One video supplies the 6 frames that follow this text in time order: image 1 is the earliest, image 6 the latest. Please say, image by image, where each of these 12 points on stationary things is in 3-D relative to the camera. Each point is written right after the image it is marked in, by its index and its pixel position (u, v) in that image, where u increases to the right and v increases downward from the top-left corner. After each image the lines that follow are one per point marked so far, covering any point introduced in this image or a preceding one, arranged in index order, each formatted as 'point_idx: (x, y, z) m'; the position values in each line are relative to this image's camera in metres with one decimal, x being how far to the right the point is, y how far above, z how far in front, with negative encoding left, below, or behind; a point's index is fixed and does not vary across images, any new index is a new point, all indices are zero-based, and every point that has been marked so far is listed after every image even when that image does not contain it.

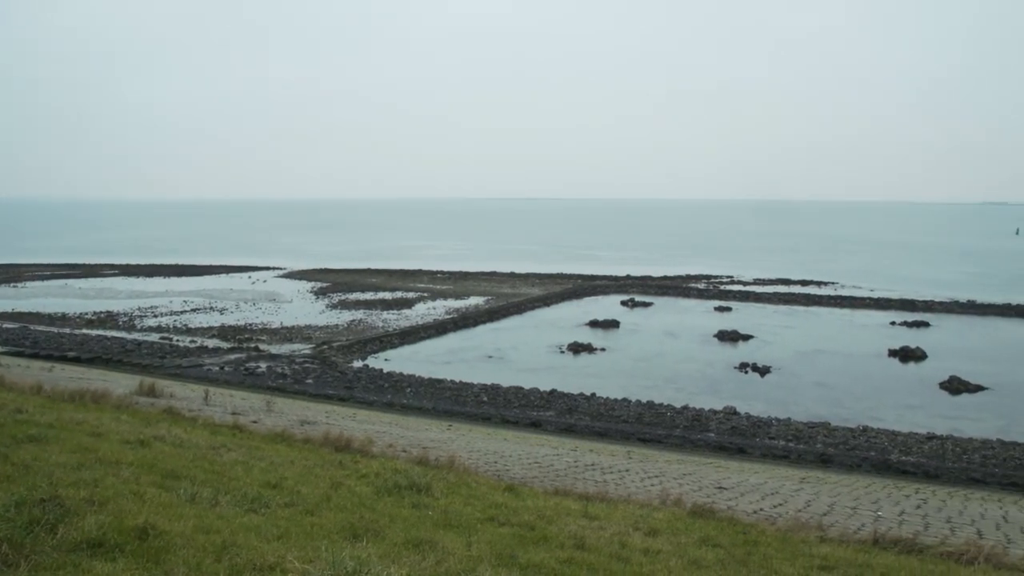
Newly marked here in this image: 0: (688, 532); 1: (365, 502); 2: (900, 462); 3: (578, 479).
0: (+3.7, -5.0, +14.7) m
1: (-3.0, -4.5, +15.0) m
2: (+10.1, -4.6, +18.9) m
3: (+1.5, -4.4, +16.6) m
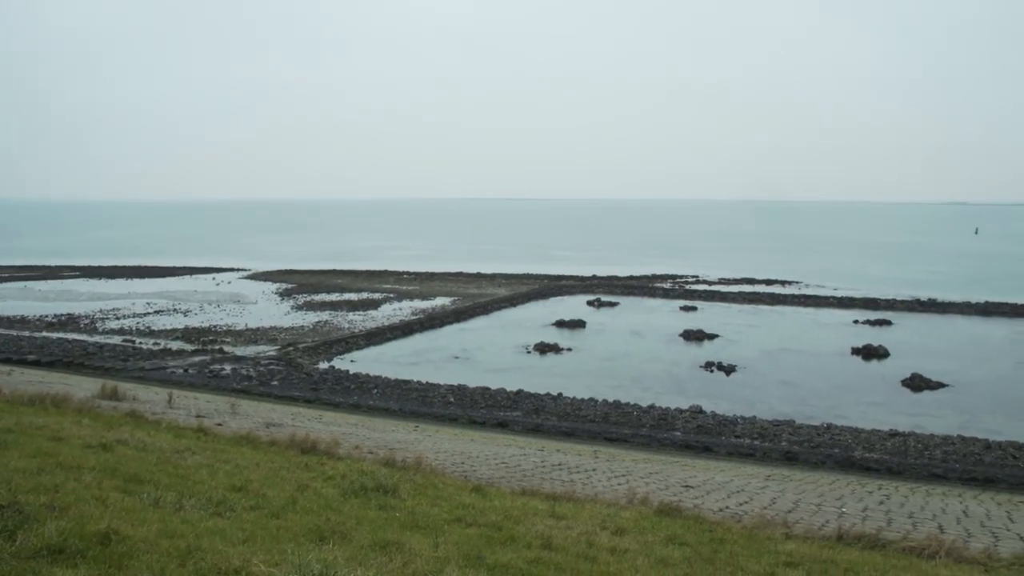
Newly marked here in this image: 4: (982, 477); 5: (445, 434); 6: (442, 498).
0: (+3.0, -5.0, +14.7) m
1: (-3.7, -4.5, +14.9) m
2: (+9.3, -4.6, +19.1) m
3: (+0.7, -4.4, +16.6) m
4: (+11.8, -4.8, +18.0) m
5: (-2.0, -4.0, +19.2) m
6: (-1.5, -4.6, +15.6) m
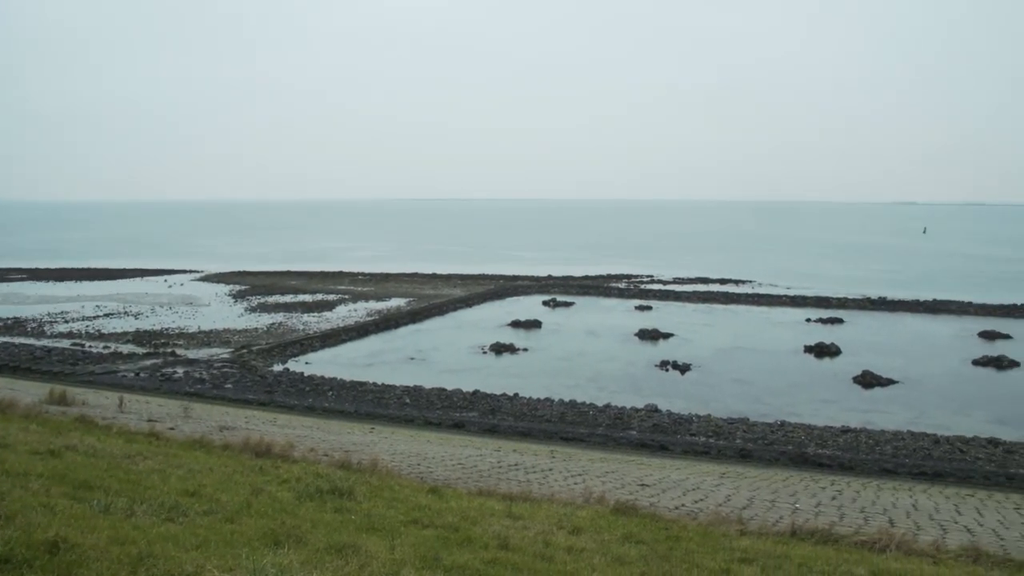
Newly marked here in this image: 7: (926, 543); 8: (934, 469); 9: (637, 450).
0: (+2.1, -5.0, +14.8) m
1: (-4.7, -4.6, +14.8) m
2: (+8.2, -4.5, +19.3) m
3: (-0.3, -4.4, +16.5) m
4: (+10.7, -4.7, +18.3) m
5: (-3.1, -4.0, +19.1) m
6: (-2.5, -4.6, +15.5) m
7: (+8.6, -5.2, +14.6) m
8: (+10.8, -4.7, +18.4) m
9: (+3.4, -4.4, +19.5) m
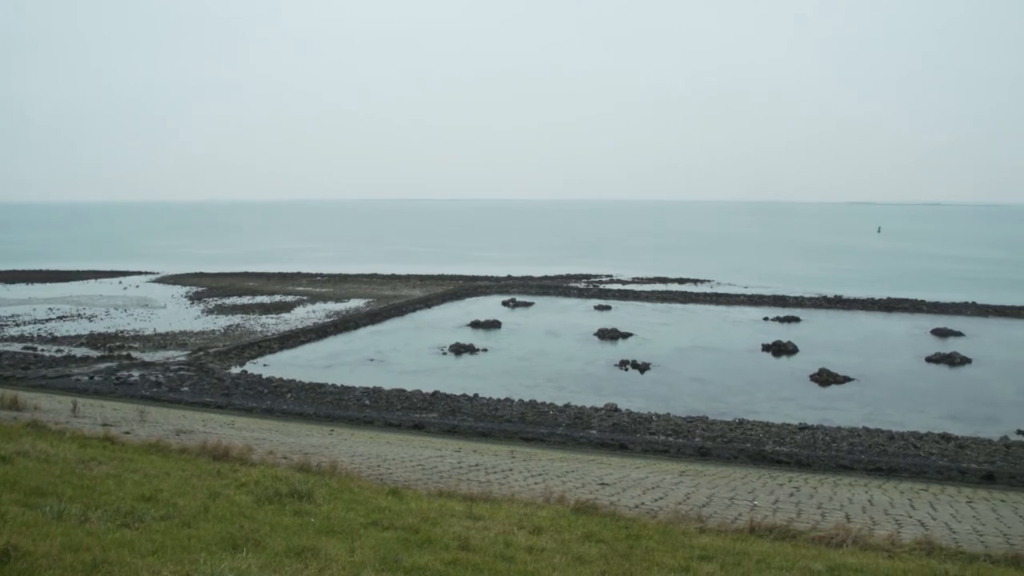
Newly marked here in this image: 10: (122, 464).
0: (+1.2, -5.0, +14.8) m
1: (-5.5, -4.6, +14.6) m
2: (+7.2, -4.5, +19.5) m
3: (-1.2, -4.5, +16.5) m
4: (+9.8, -4.7, +18.6) m
5: (-4.0, -4.0, +19.0) m
6: (-3.3, -4.6, +15.4) m
7: (+7.7, -5.2, +14.9) m
8: (+9.9, -4.7, +18.7) m
9: (+2.4, -4.4, +19.6) m
10: (-8.7, -3.9, +15.9) m
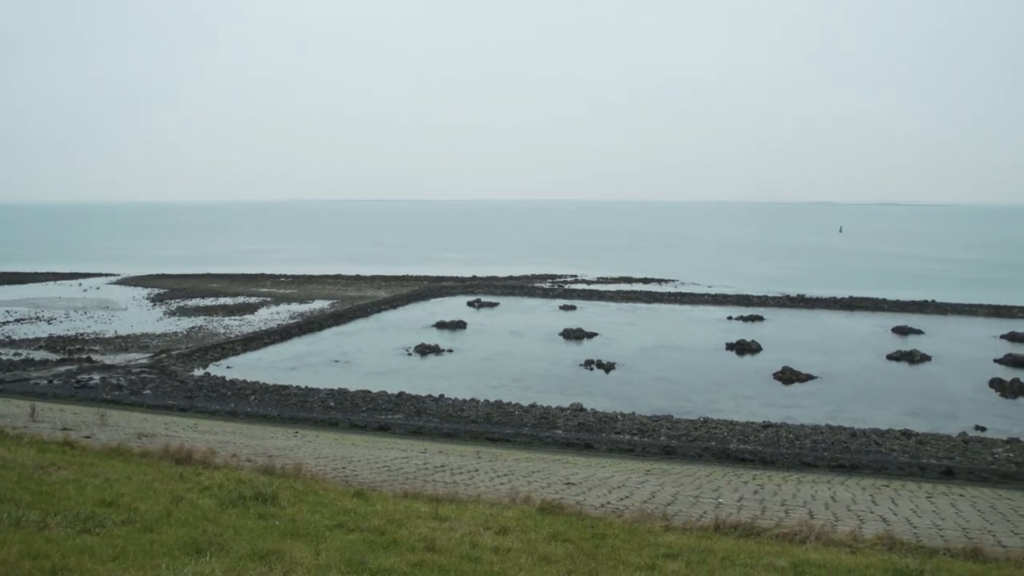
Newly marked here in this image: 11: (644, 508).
0: (+0.5, -5.0, +14.8) m
1: (-6.2, -4.6, +14.5) m
2: (+6.4, -4.5, +19.7) m
3: (-1.9, -4.5, +16.5) m
4: (+9.0, -4.6, +18.8) m
5: (-4.8, -4.0, +18.9) m
6: (-4.1, -4.7, +15.3) m
7: (+7.0, -5.2, +15.0) m
8: (+9.0, -4.6, +18.9) m
9: (+1.5, -4.4, +19.6) m
10: (-9.4, -4.0, +15.6) m
11: (+2.9, -4.9, +15.8) m
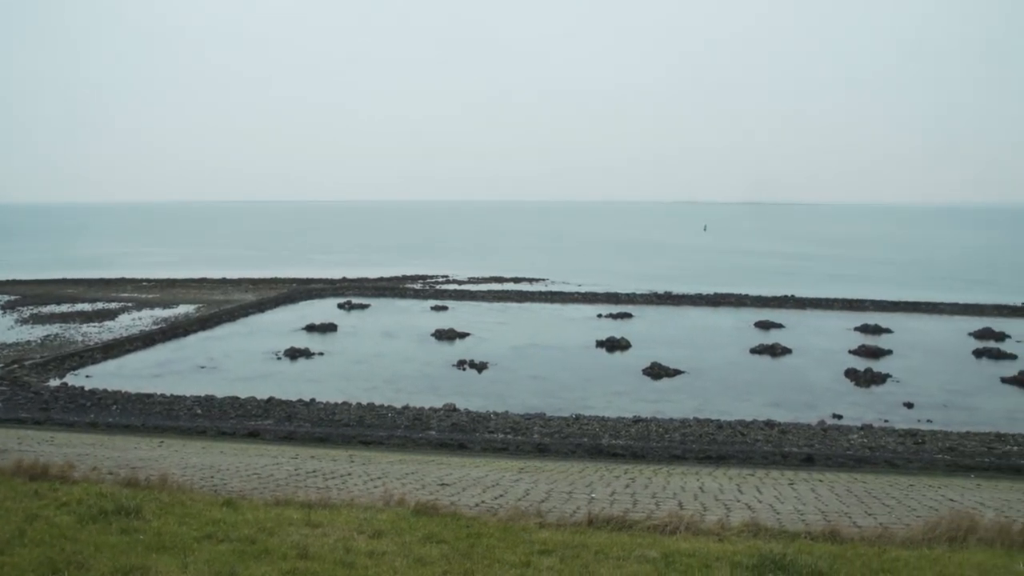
0: (-2.2, -5.0, +14.8) m
1: (-8.9, -4.7, +13.9) m
2: (+3.2, -4.5, +20.2) m
3: (-4.8, -4.6, +16.2) m
4: (+5.9, -4.6, +19.6) m
5: (-7.9, -4.2, +18.4) m
6: (-6.8, -4.8, +14.9) m
7: (+4.3, -5.1, +15.6) m
8: (+5.9, -4.6, +19.7) m
9: (-1.6, -4.5, +19.7) m
10: (-12.2, -4.1, +14.8) m
11: (+0.1, -4.9, +16.0) m
